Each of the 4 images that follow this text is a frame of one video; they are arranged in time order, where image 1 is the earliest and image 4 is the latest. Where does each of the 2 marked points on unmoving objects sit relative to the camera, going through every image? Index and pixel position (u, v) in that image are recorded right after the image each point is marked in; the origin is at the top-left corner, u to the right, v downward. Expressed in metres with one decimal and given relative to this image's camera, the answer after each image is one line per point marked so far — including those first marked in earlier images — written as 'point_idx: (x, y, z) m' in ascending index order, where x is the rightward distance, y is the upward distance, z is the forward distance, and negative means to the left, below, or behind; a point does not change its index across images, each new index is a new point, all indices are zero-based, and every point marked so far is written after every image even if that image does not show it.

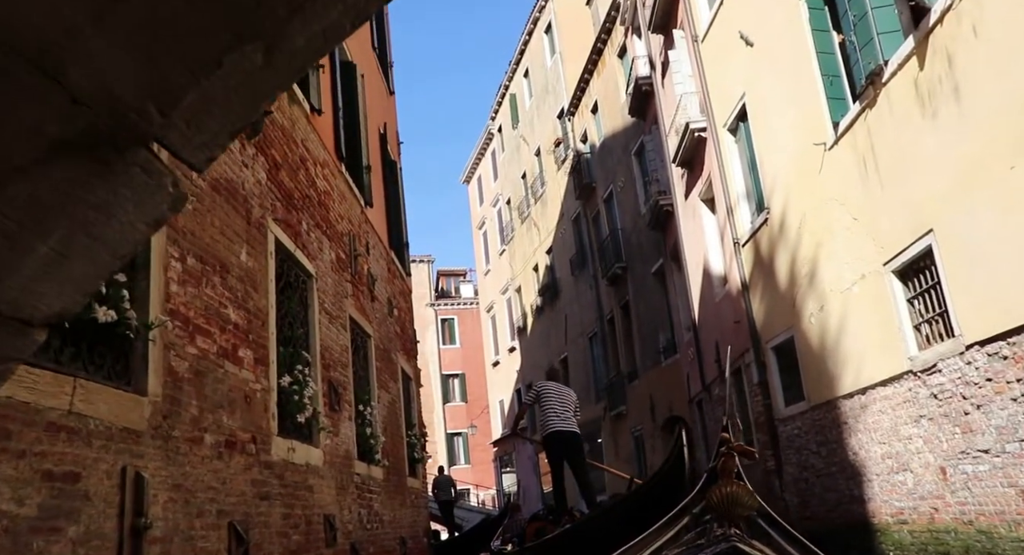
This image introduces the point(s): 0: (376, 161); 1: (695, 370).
0: (-1.6, +1.4, +10.7) m
1: (+3.0, -1.5, +14.8) m
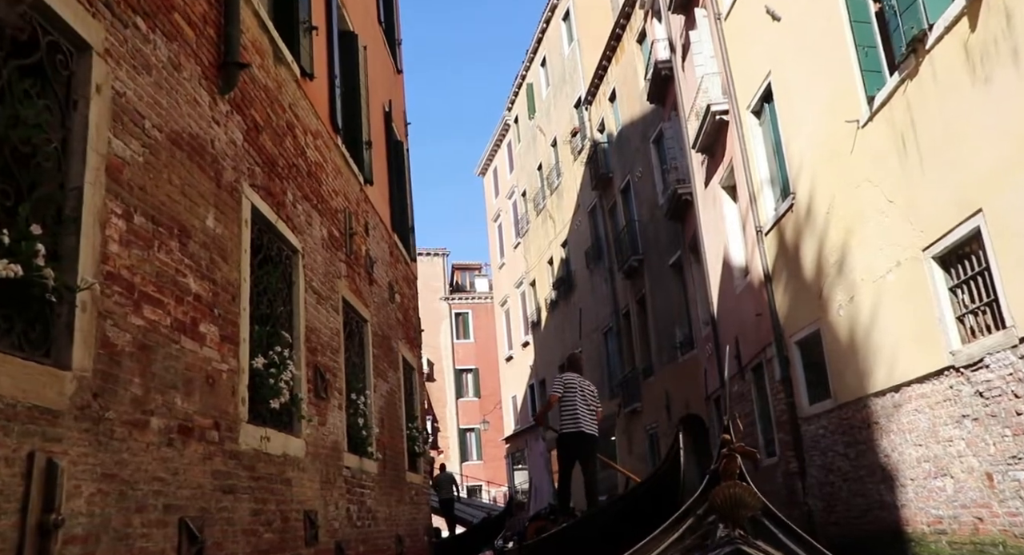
0: (-1.5, +1.5, +10.2) m
1: (+3.1, -1.4, +14.2) m
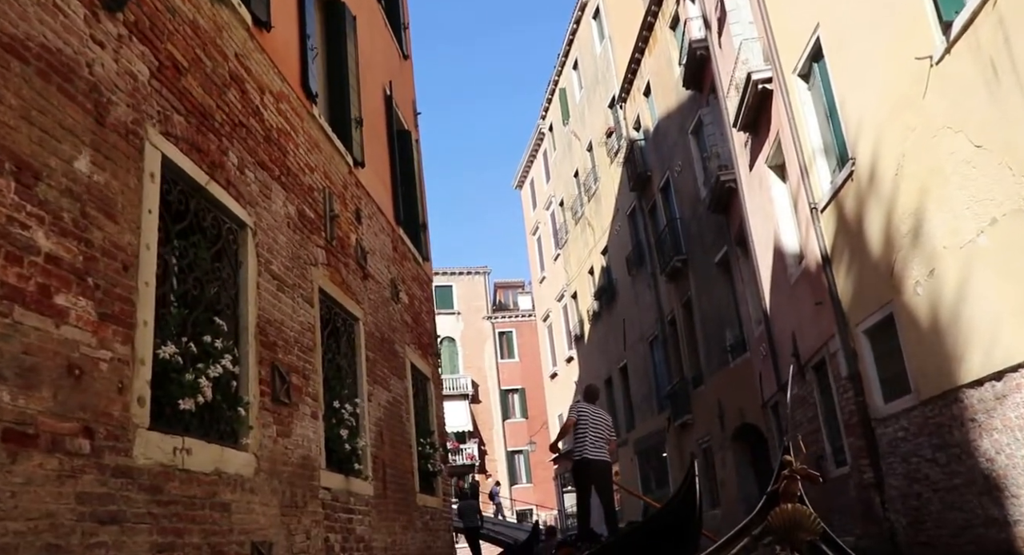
0: (-1.4, +1.6, +9.1) m
1: (+3.6, -1.3, +12.8) m
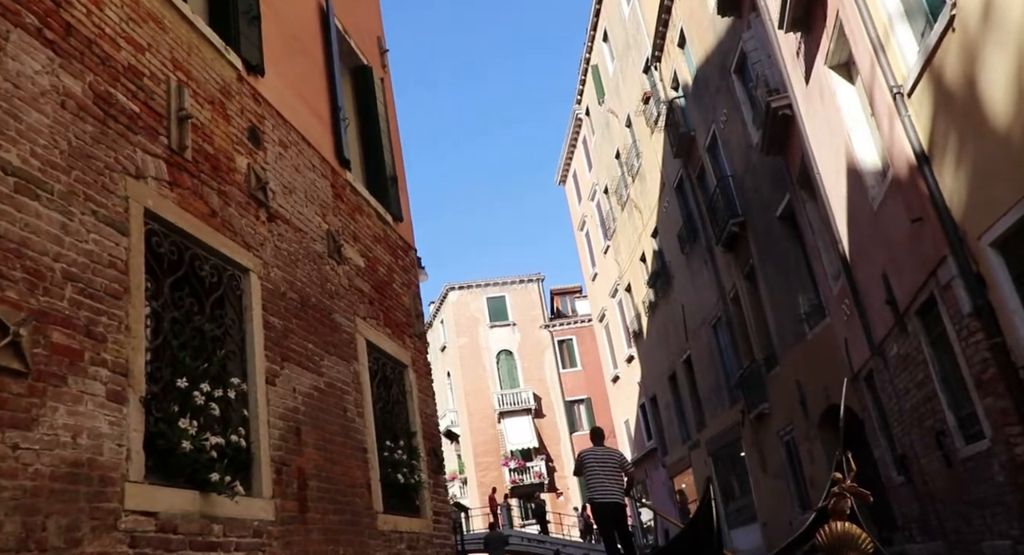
0: (-1.6, +1.9, +7.0) m
1: (+3.8, -0.6, +10.2) m
